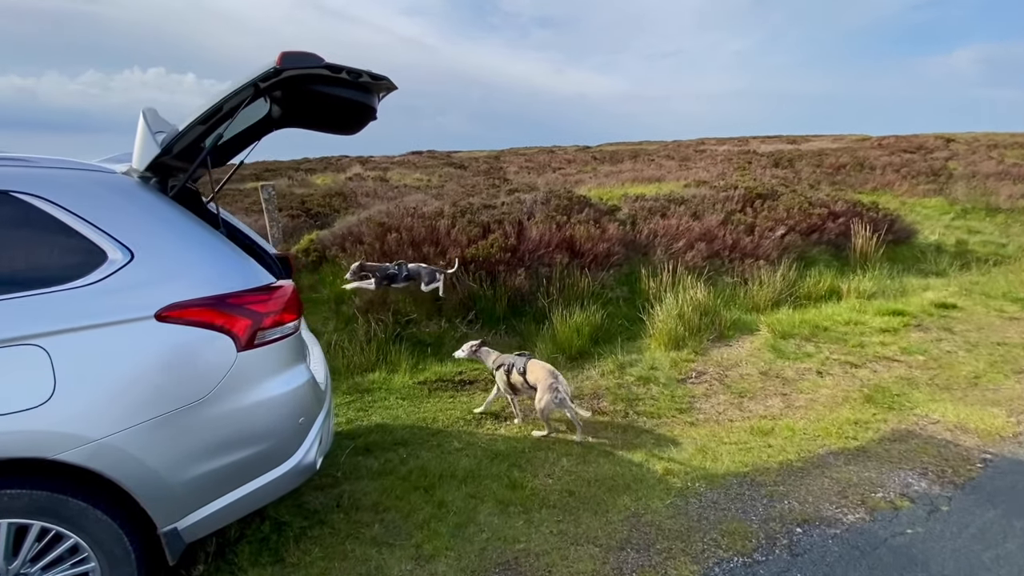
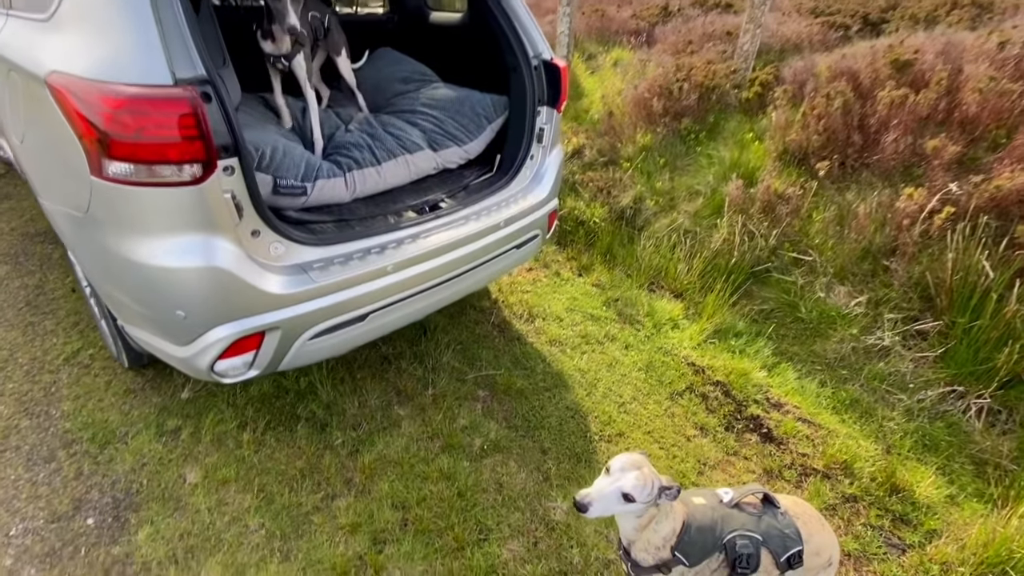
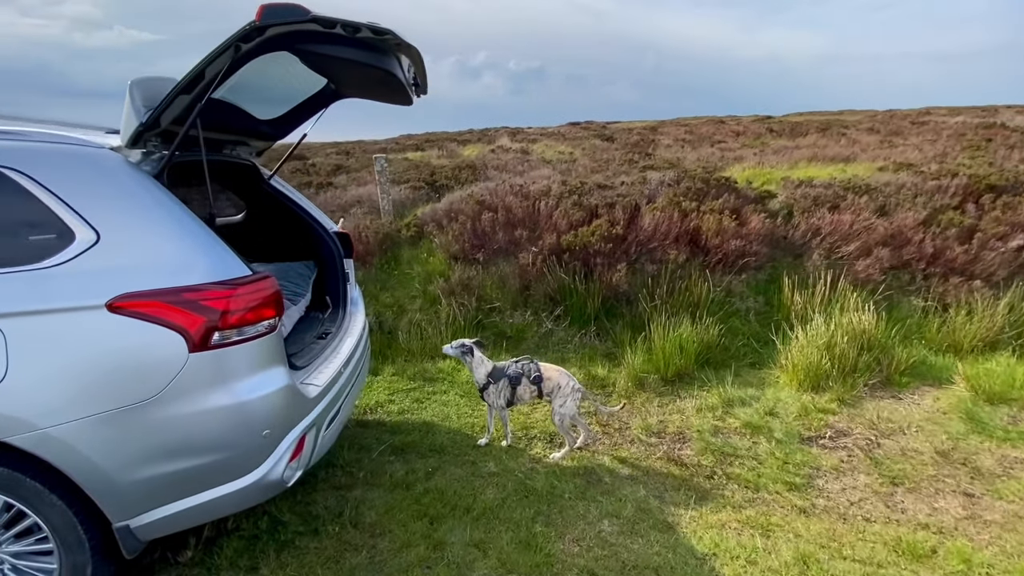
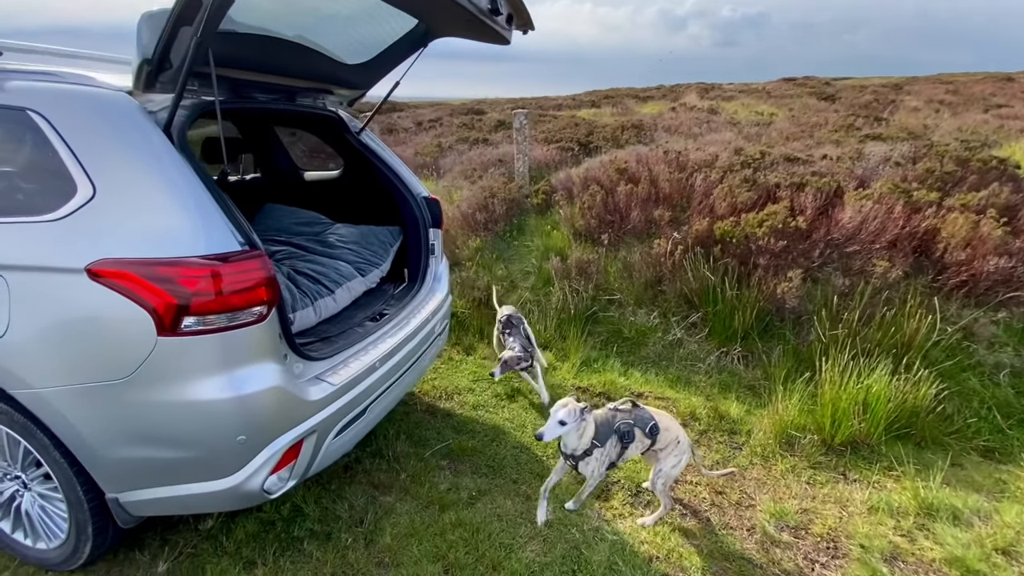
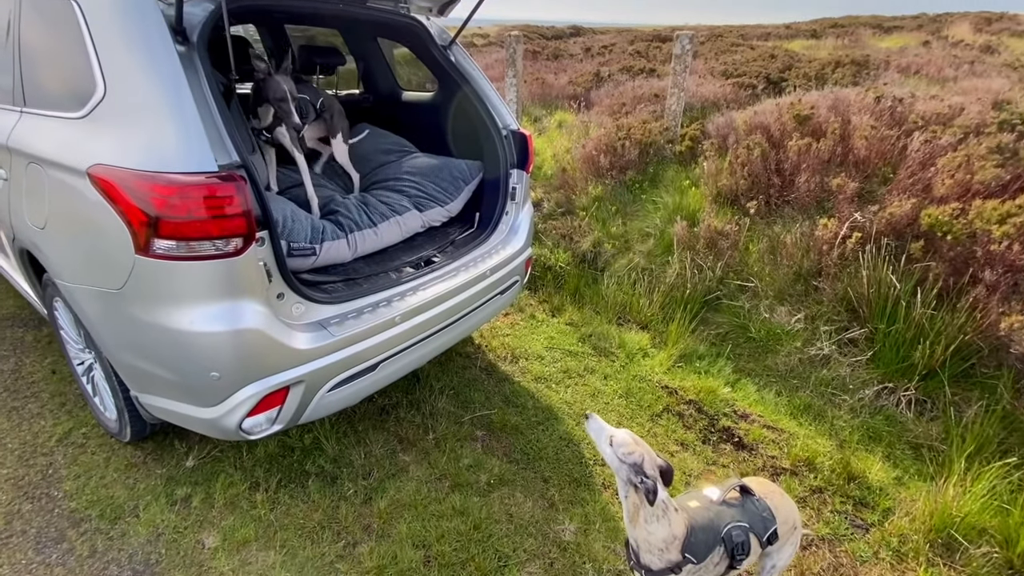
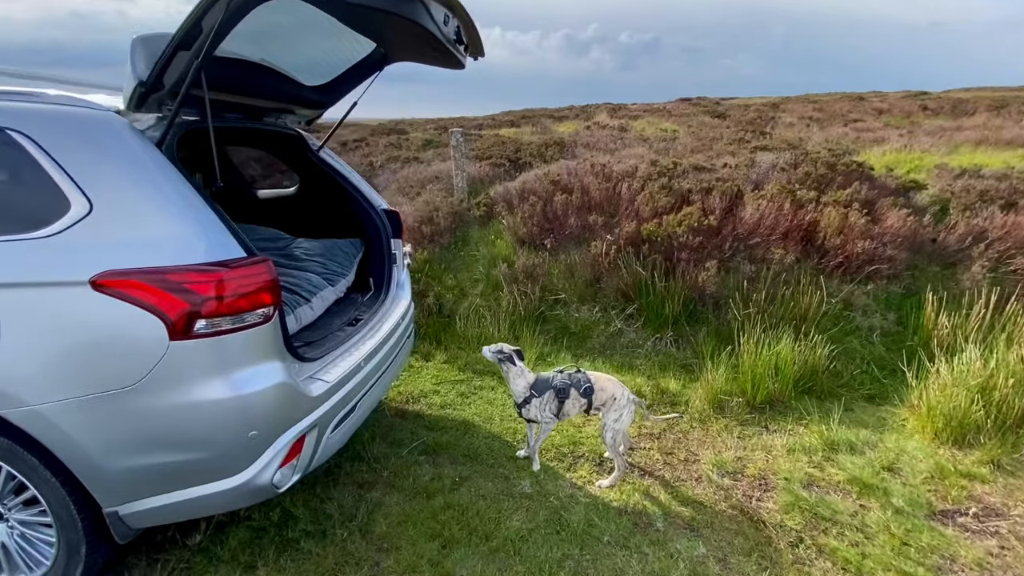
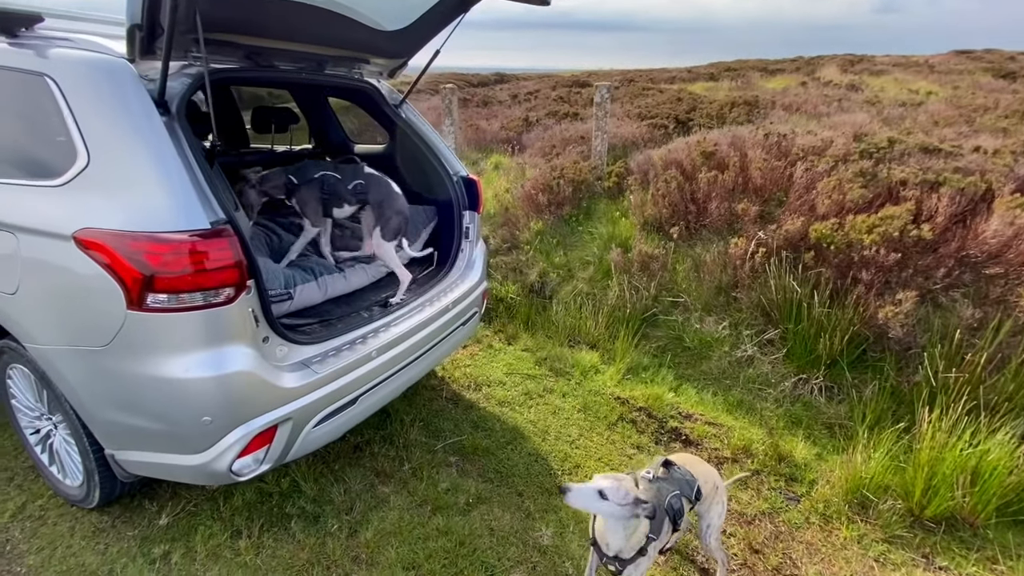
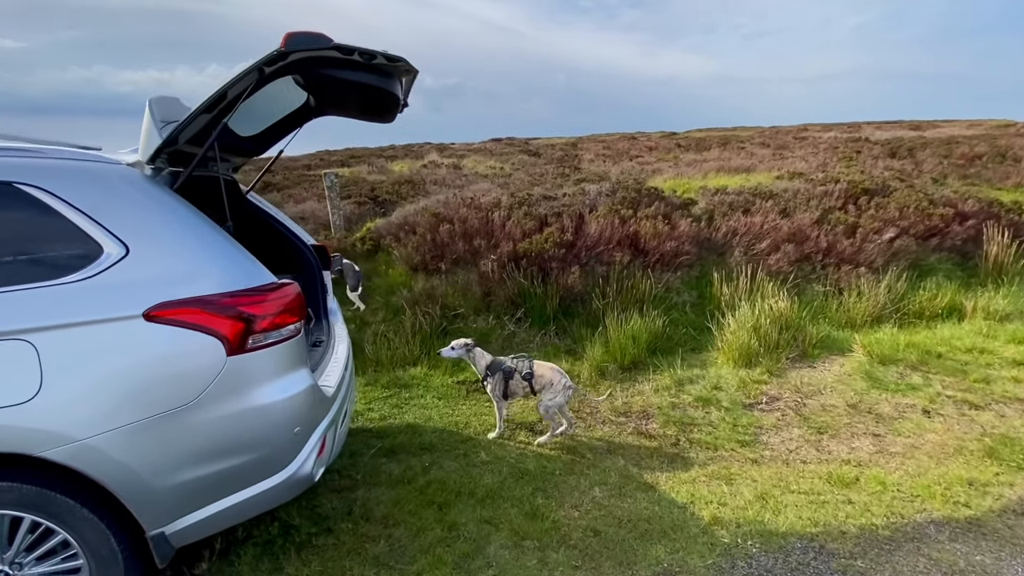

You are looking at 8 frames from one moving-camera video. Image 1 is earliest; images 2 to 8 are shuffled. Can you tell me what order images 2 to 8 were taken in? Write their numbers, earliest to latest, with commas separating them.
8, 3, 6, 4, 7, 5, 2
